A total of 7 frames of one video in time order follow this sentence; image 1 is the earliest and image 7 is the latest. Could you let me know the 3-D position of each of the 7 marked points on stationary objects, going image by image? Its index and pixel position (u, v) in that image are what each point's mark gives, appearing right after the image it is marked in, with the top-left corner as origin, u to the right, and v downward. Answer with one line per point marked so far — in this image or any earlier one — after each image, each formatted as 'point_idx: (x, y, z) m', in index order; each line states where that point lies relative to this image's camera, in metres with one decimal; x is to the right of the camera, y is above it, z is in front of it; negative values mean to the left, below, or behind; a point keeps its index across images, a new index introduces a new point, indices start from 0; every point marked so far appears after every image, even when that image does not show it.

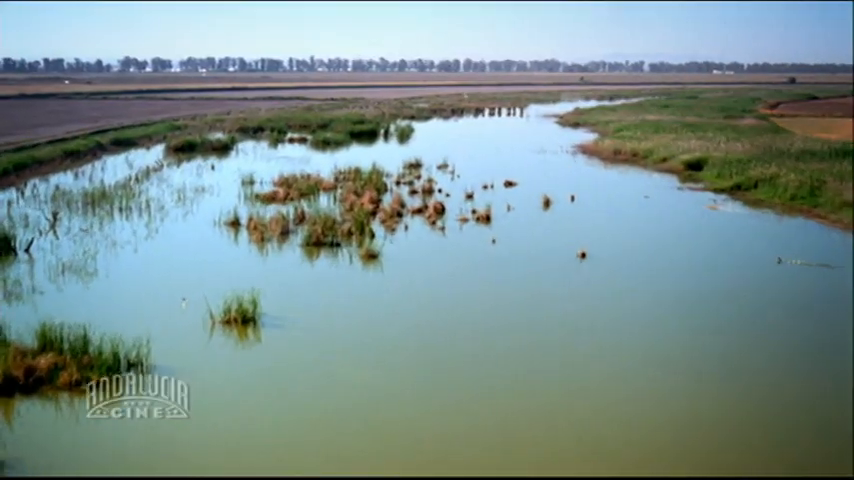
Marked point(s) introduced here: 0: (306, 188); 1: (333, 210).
0: (-2.3, +0.9, +18.0) m
1: (-1.5, +0.5, +15.8) m
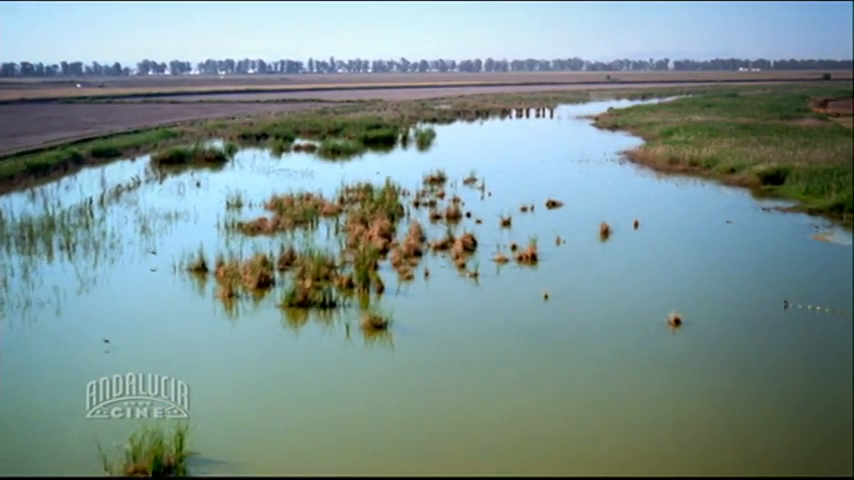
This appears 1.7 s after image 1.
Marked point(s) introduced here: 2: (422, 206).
0: (-1.9, +0.3, +14.5) m
1: (-1.2, -0.1, +12.3) m
2: (-0.1, +0.5, +16.0) m
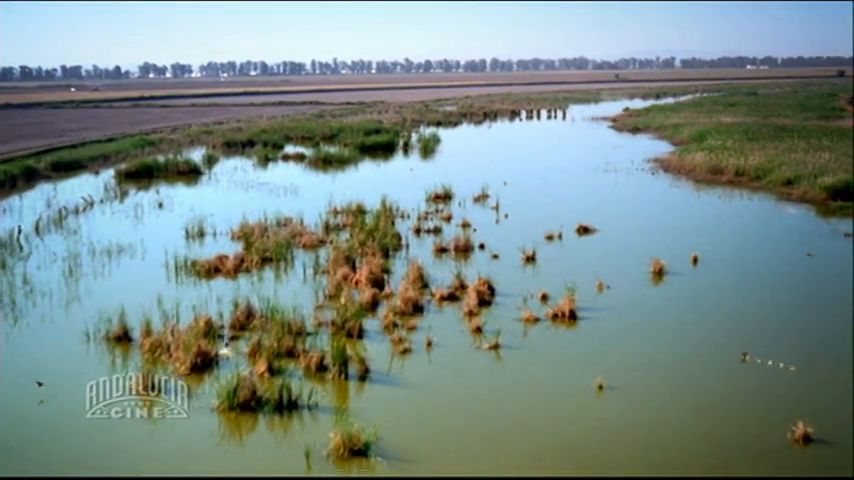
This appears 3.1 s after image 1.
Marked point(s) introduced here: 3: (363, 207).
0: (-1.9, -0.2, +11.6) m
1: (-1.2, -0.6, +9.3) m
2: (0.0, 0.0, +13.1) m
3: (-1.0, +0.5, +14.8) m
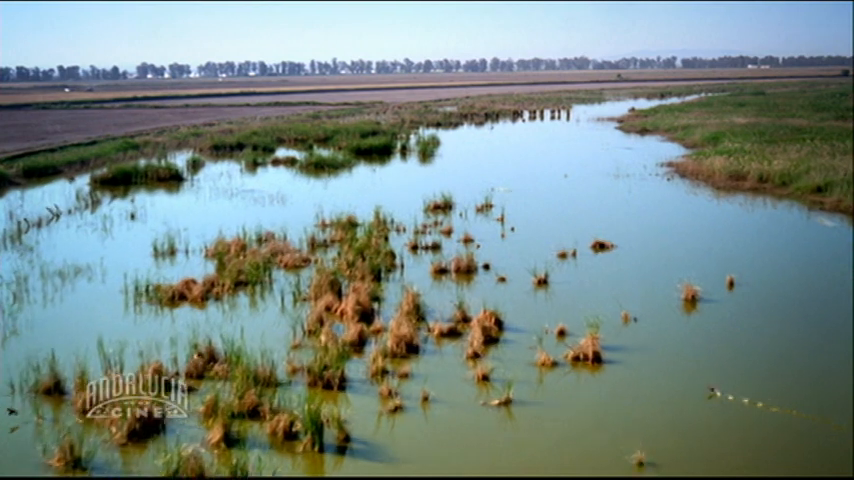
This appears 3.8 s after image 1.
0: (-1.9, -0.4, +10.2) m
1: (-1.2, -0.8, +7.9) m
2: (-0.1, -0.2, +11.7) m
3: (-1.0, +0.3, +13.4) m
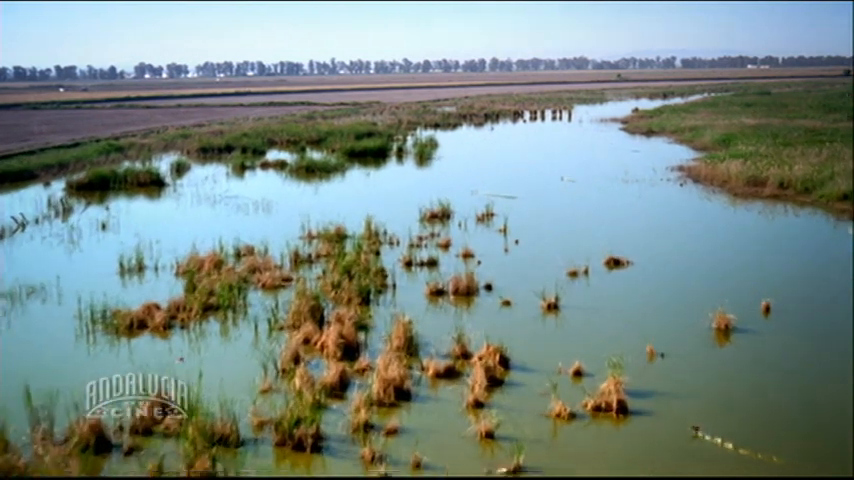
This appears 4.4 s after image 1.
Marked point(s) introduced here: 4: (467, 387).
0: (-1.9, -0.6, +9.0) m
1: (-1.3, -1.0, +6.8) m
2: (-0.1, -0.3, +10.5) m
3: (-1.1, +0.1, +12.3) m
4: (+0.3, -1.0, +6.5) m
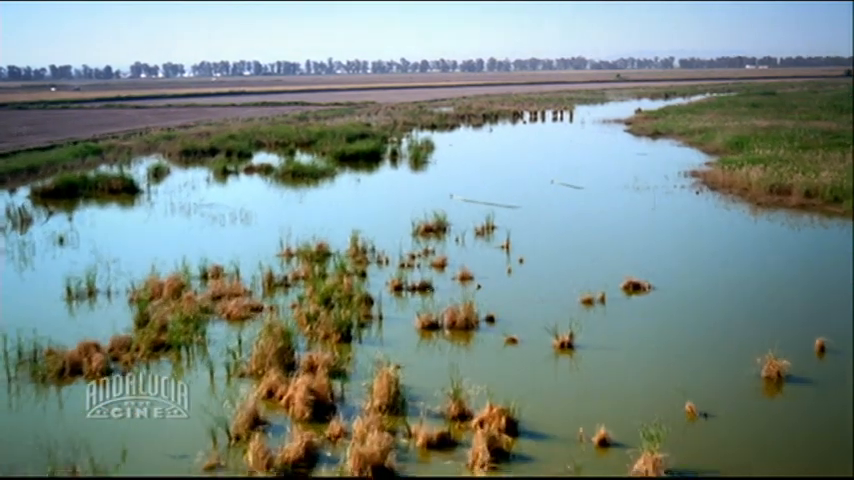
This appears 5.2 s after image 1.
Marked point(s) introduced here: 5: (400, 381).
0: (-2.0, -0.8, +7.6) m
1: (-1.3, -1.2, +5.4) m
2: (-0.2, -0.5, +9.1) m
3: (-1.1, -0.1, +10.9) m
4: (+0.2, -1.2, +5.2) m
5: (-0.2, -0.9, +6.2) m
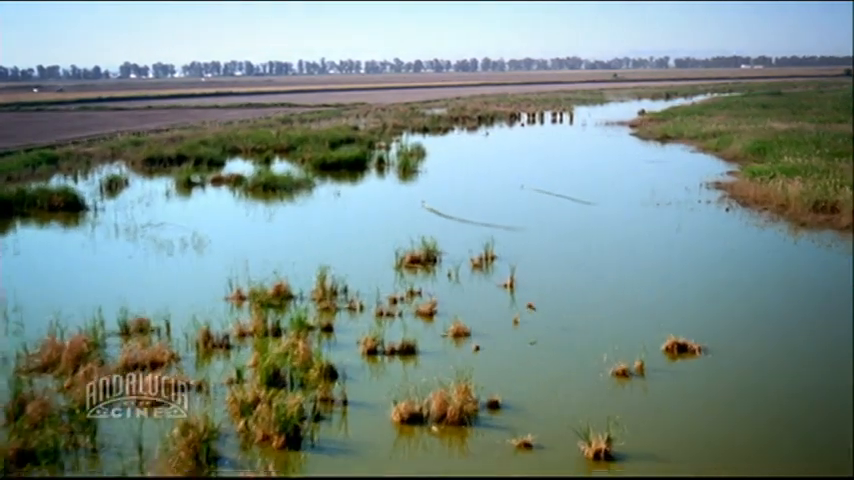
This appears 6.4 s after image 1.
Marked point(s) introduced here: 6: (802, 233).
0: (-2.1, -1.1, +5.4) m
1: (-1.4, -1.5, +3.2) m
2: (-0.3, -0.9, +7.0) m
3: (-1.3, -0.5, +8.7) m
4: (+0.1, -1.5, +3.0) m
5: (-0.3, -1.3, +4.1) m
6: (+5.0, +0.1, +12.9) m
